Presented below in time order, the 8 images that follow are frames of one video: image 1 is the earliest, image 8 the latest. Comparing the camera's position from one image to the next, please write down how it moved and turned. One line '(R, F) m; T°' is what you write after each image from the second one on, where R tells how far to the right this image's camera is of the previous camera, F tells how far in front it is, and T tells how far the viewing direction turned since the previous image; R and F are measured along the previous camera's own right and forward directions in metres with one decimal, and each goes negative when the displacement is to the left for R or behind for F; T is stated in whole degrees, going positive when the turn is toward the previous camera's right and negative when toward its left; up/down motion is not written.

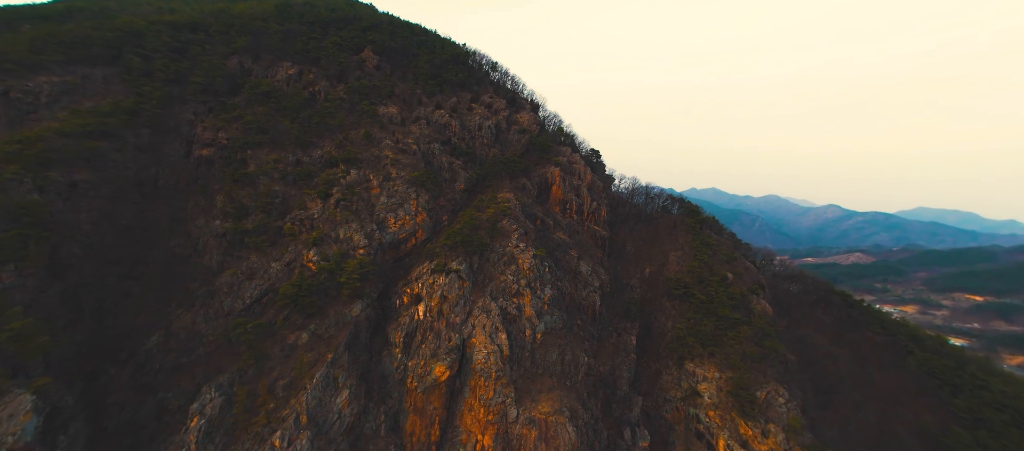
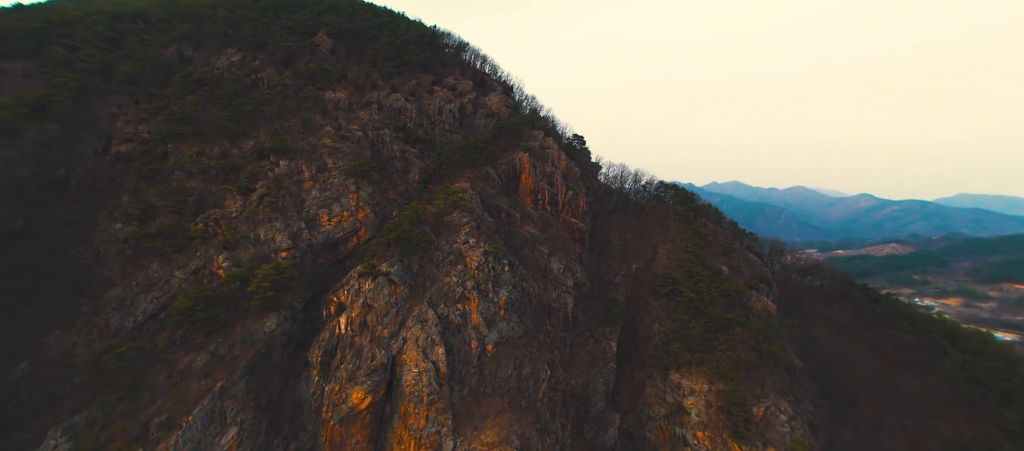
(+5.4, +5.8) m; -1°
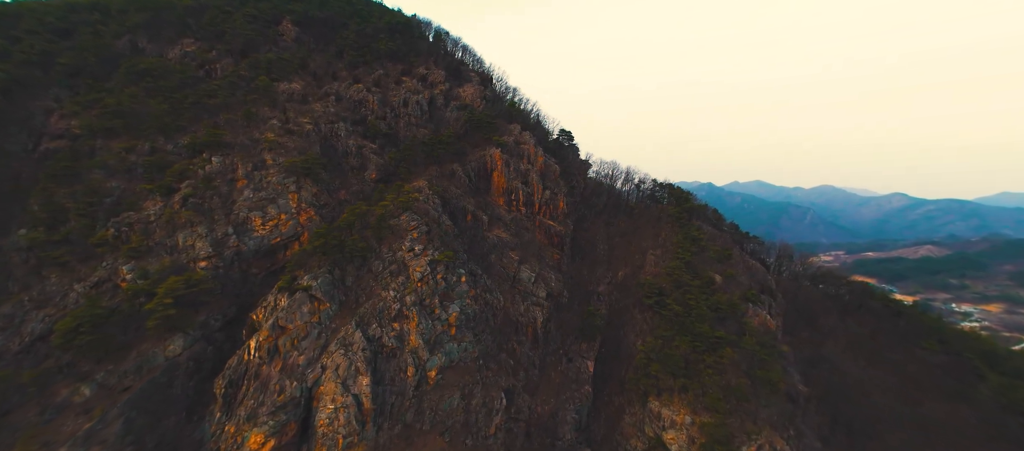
(+4.4, +4.6) m; -1°
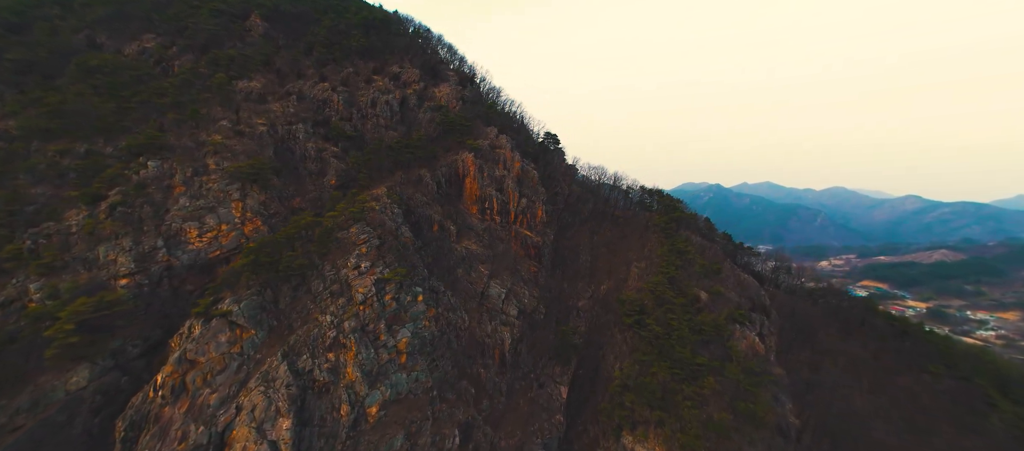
(+3.1, +3.0) m; 0°
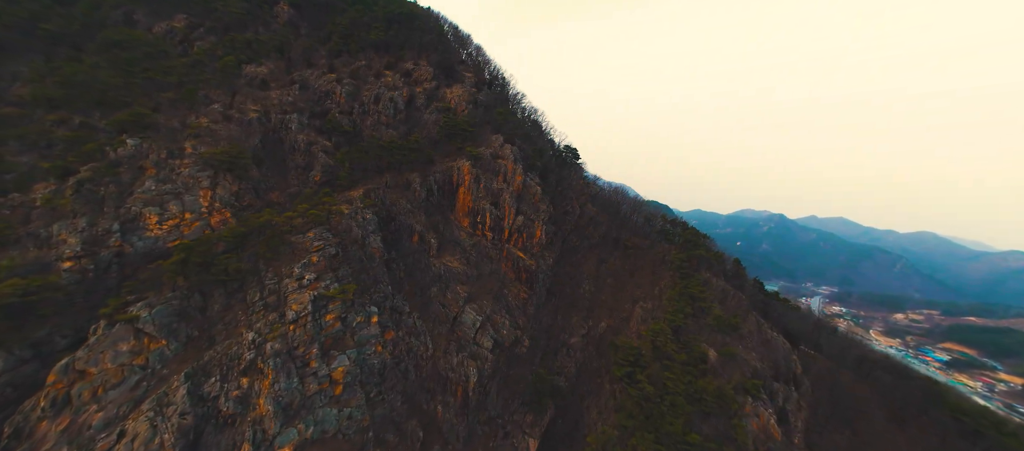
(+3.8, +4.1) m; -5°
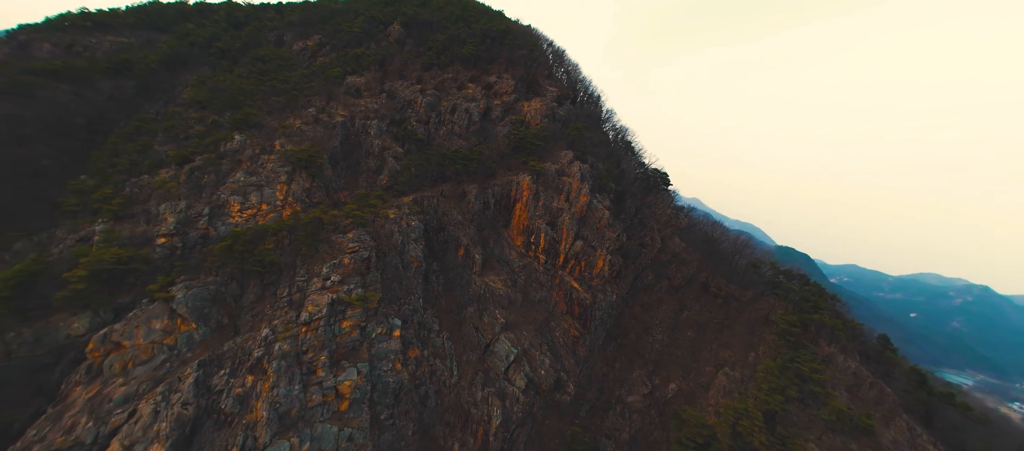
(+2.3, +3.8) m; -14°
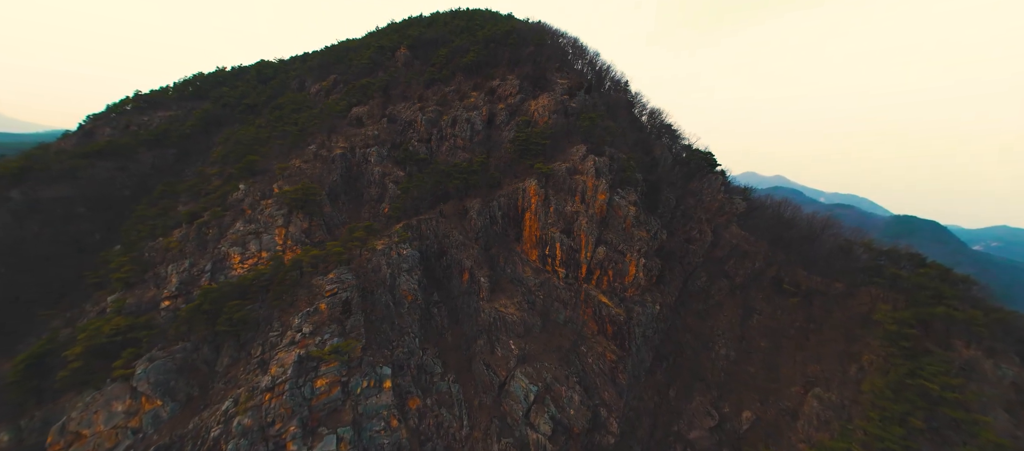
(+3.4, +4.2) m; -8°
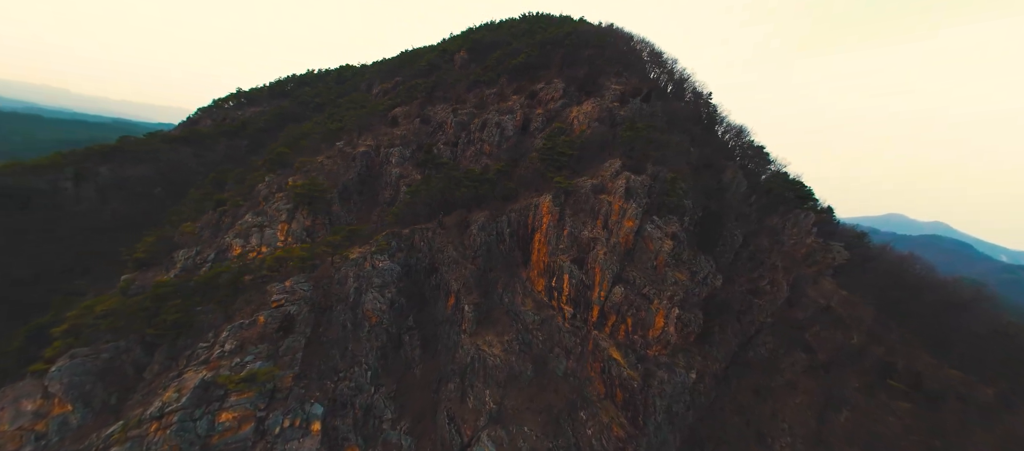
(+4.3, +5.0) m; -11°
